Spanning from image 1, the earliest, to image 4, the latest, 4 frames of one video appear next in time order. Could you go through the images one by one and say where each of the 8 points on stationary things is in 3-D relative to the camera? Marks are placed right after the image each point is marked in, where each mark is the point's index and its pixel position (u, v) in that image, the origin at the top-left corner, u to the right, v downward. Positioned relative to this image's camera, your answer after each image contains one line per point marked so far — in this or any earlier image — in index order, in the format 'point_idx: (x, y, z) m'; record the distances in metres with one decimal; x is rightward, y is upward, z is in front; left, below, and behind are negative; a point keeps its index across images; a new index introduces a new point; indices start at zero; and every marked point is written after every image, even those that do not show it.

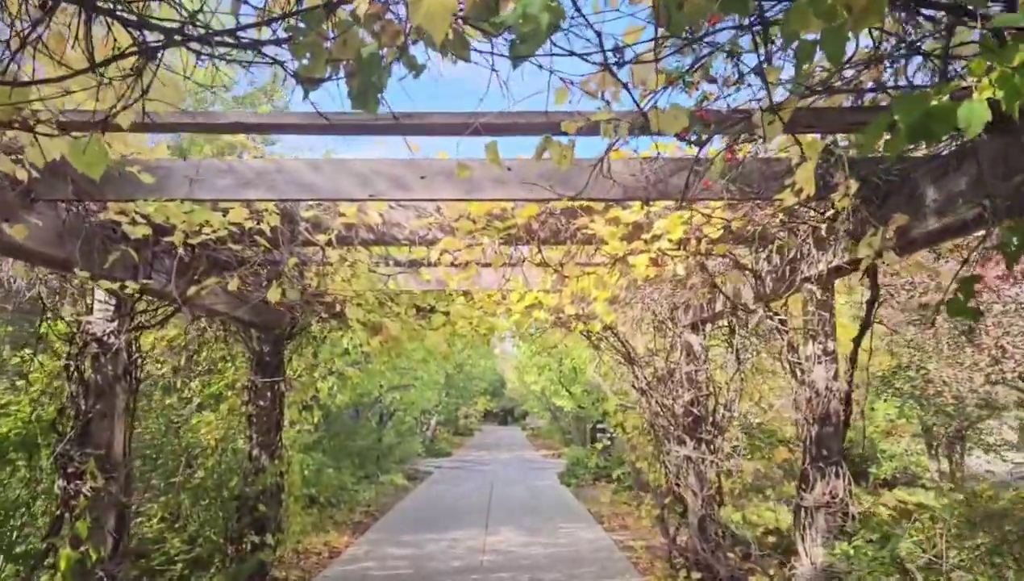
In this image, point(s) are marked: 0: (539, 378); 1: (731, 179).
0: (+0.4, -1.3, +13.0) m
1: (+0.7, +0.3, +2.6) m
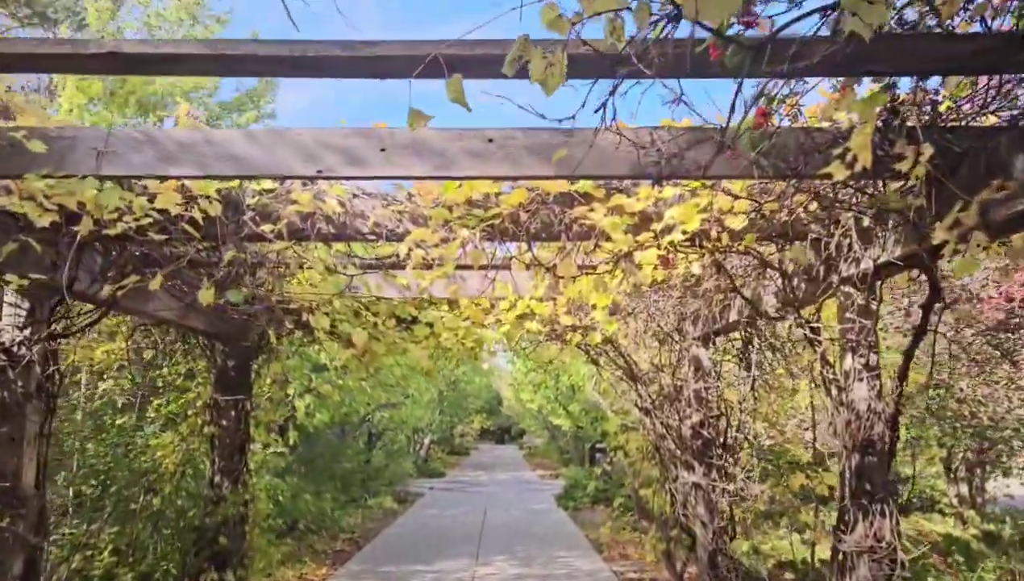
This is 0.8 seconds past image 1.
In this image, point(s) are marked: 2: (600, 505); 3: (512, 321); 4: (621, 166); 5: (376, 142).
0: (+0.3, -1.5, +12.5) m
1: (+0.6, +0.3, +2.1) m
2: (+1.2, -2.9, +11.8) m
3: (0.0, -0.2, +4.6) m
4: (+0.3, +0.3, +2.1) m
5: (-0.3, +0.4, +2.2) m
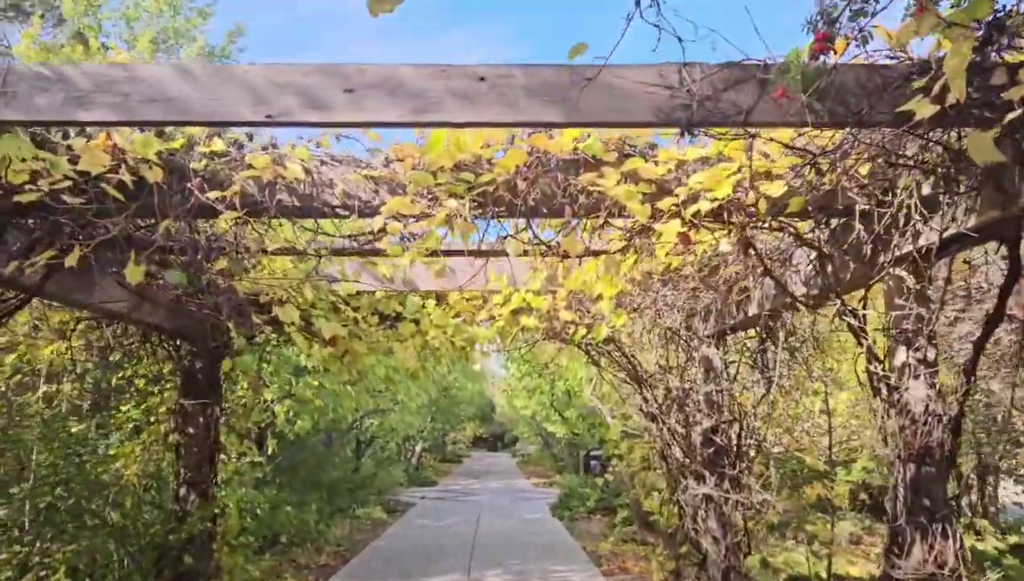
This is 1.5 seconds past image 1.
0: (+0.2, -1.6, +12.1) m
1: (+0.6, +0.4, +1.7) m
2: (+1.1, -2.9, +11.4) m
3: (0.0, -0.1, +4.1) m
4: (+0.3, +0.4, +1.7) m
5: (-0.3, +0.4, +1.8) m
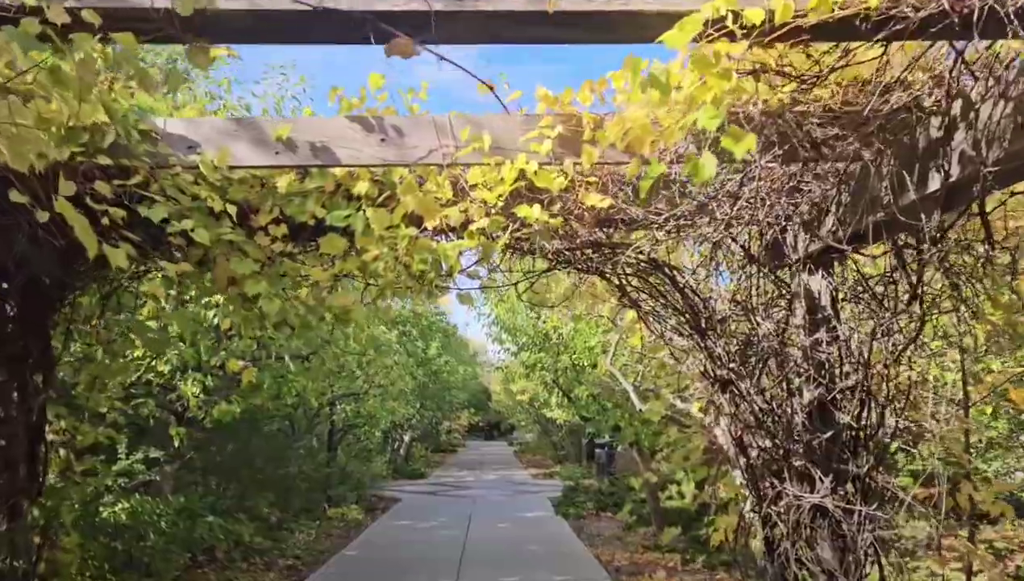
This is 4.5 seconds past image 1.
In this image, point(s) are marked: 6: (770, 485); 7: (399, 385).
0: (+0.2, -1.1, +10.4) m
1: (+0.6, +0.7, +0.1) m
2: (+1.1, -2.5, +9.8) m
3: (-0.1, +0.2, +2.5) m
4: (+0.2, +0.7, +0.1) m
5: (-0.4, +0.7, +0.1) m
6: (+0.8, -0.6, +2.8) m
7: (-1.4, -1.2, +11.0) m
